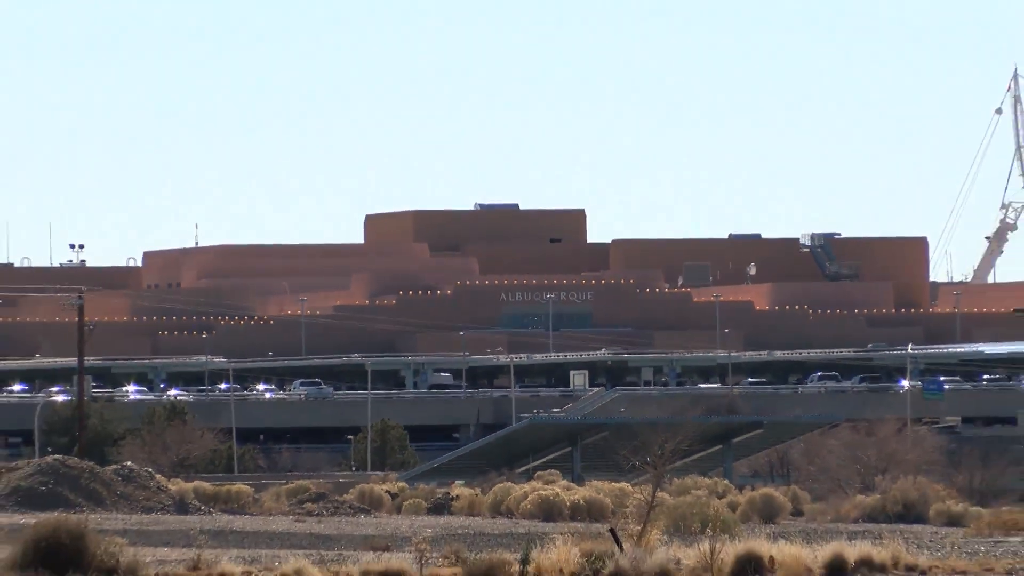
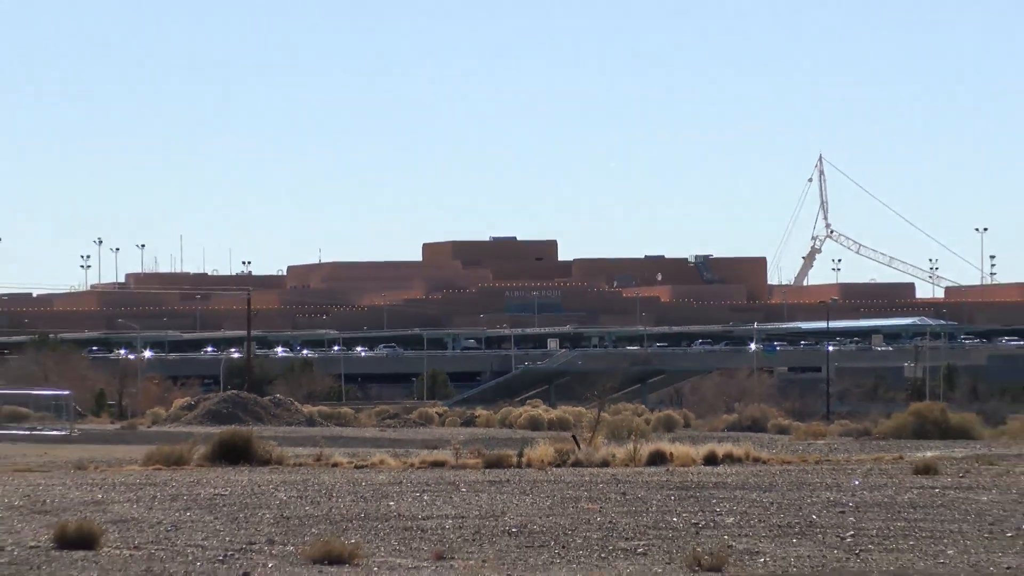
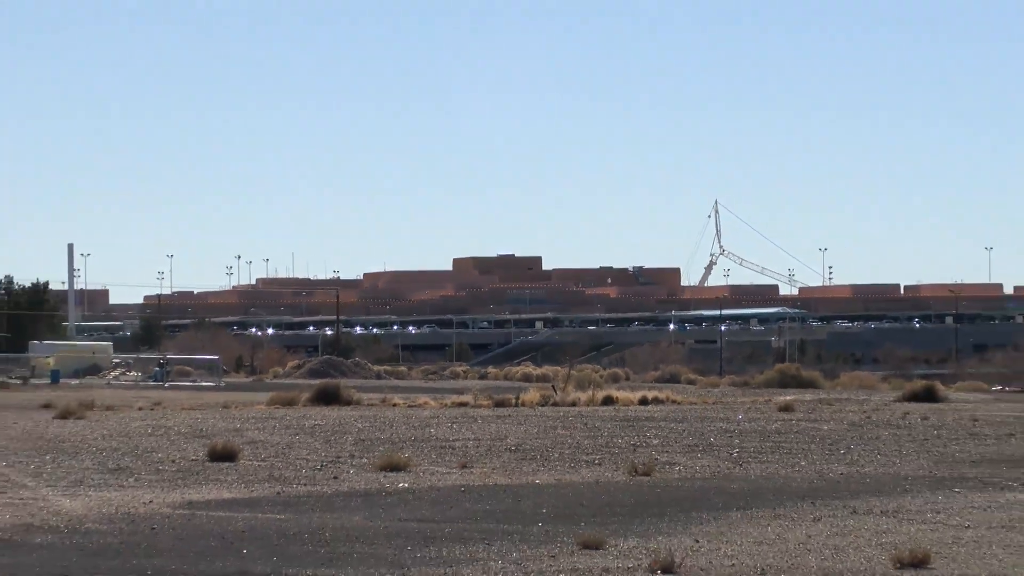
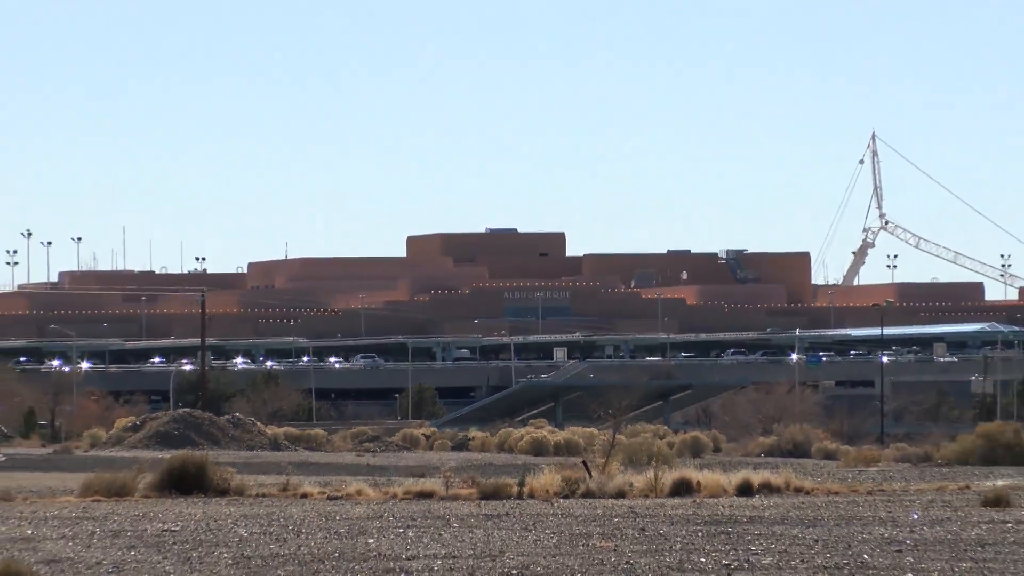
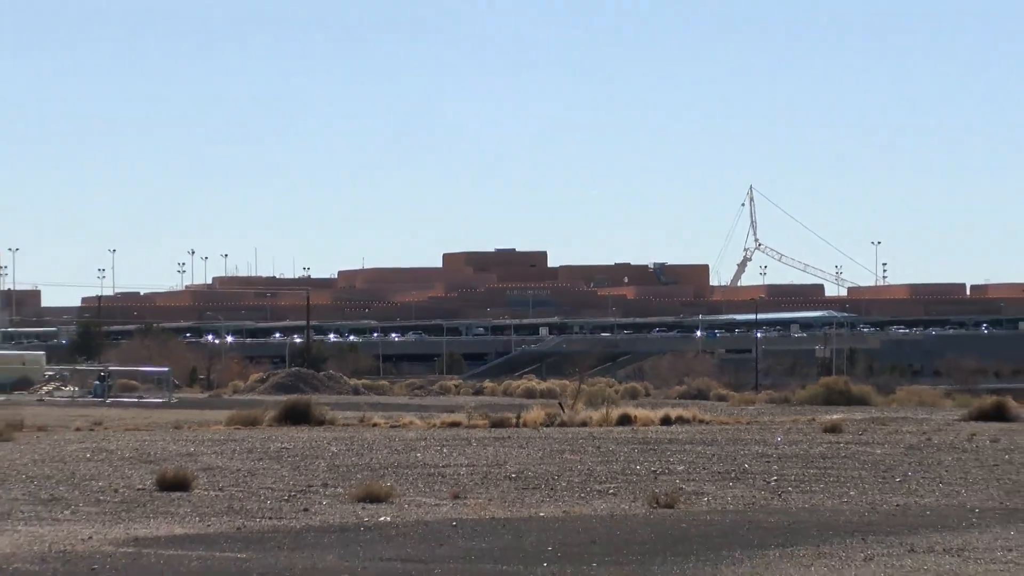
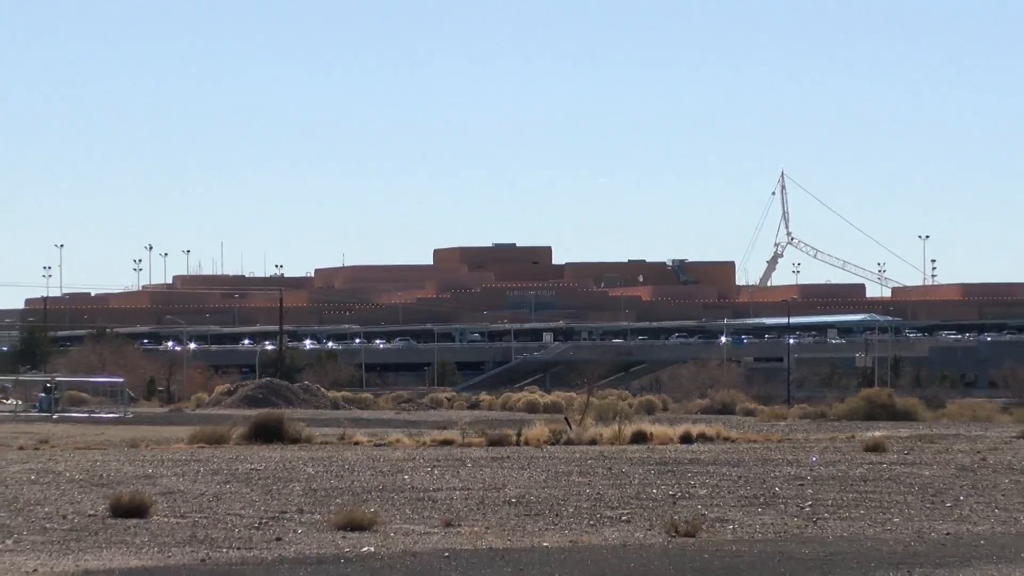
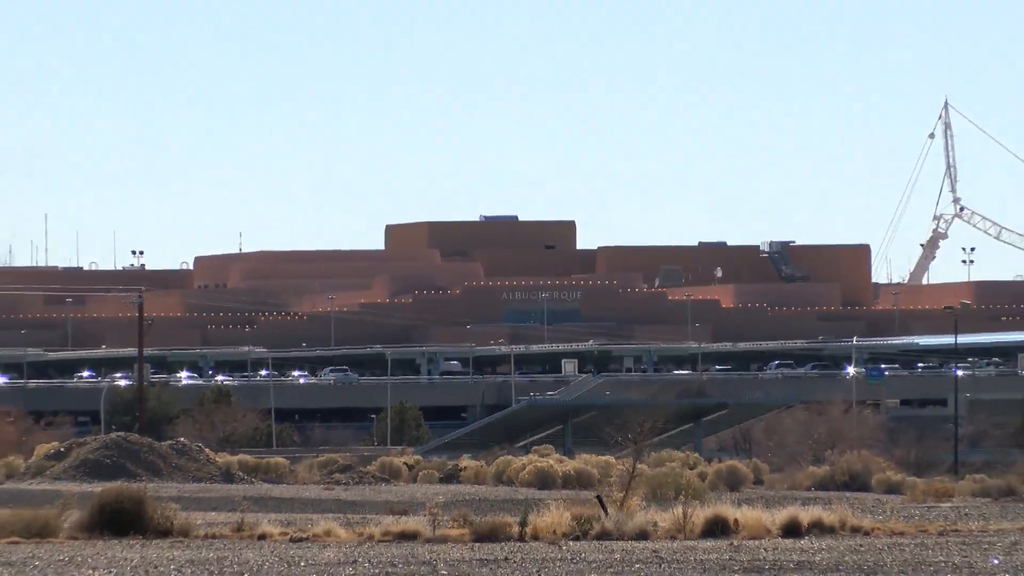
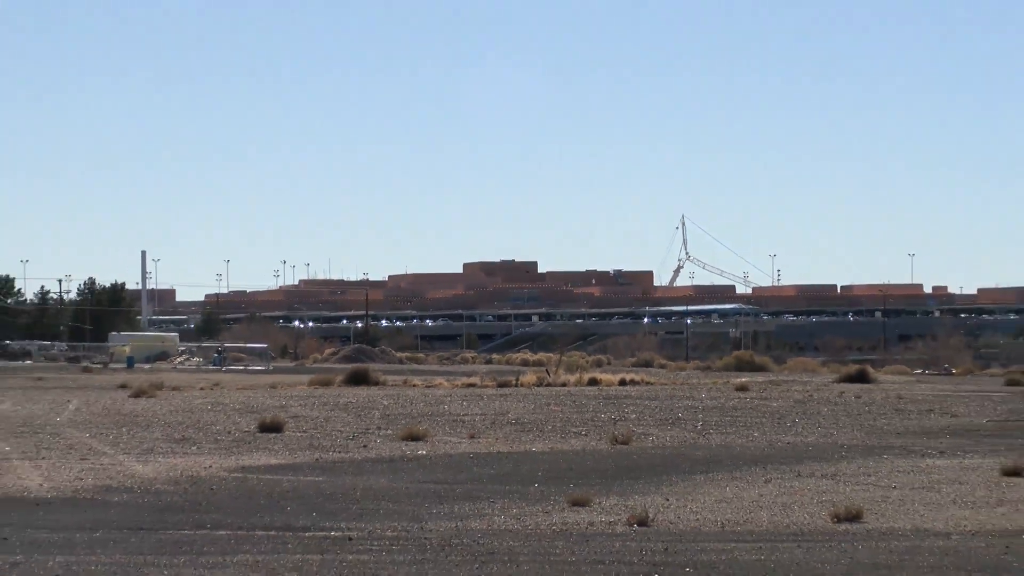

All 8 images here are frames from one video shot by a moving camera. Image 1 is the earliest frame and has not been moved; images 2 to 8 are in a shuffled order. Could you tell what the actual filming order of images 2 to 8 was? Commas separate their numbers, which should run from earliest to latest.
7, 4, 2, 6, 5, 3, 8
